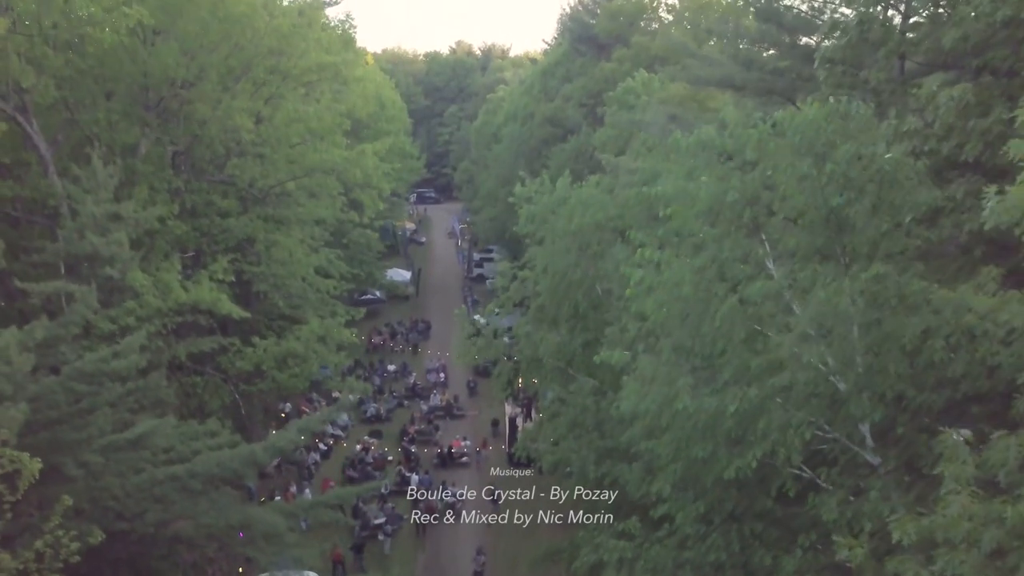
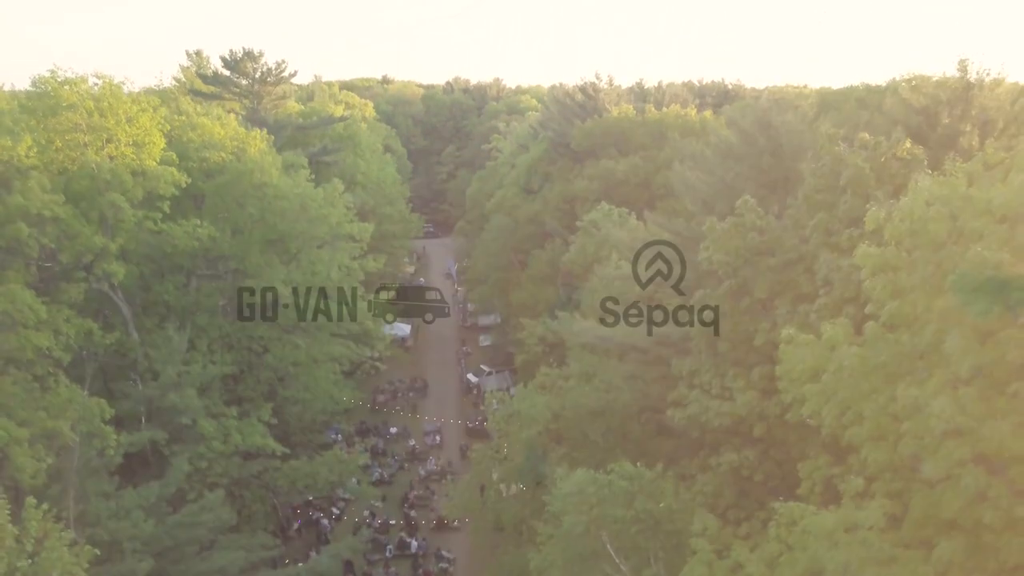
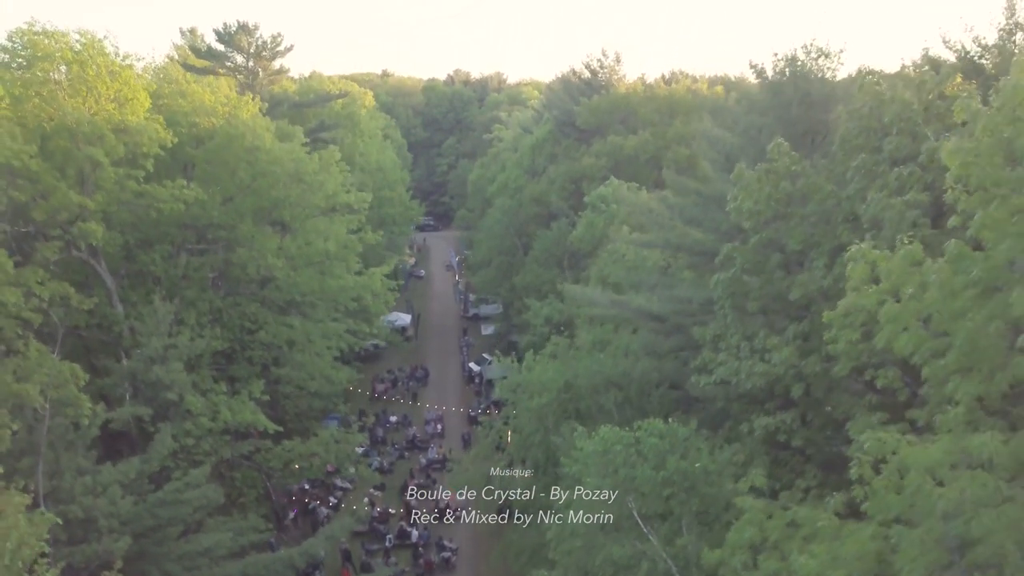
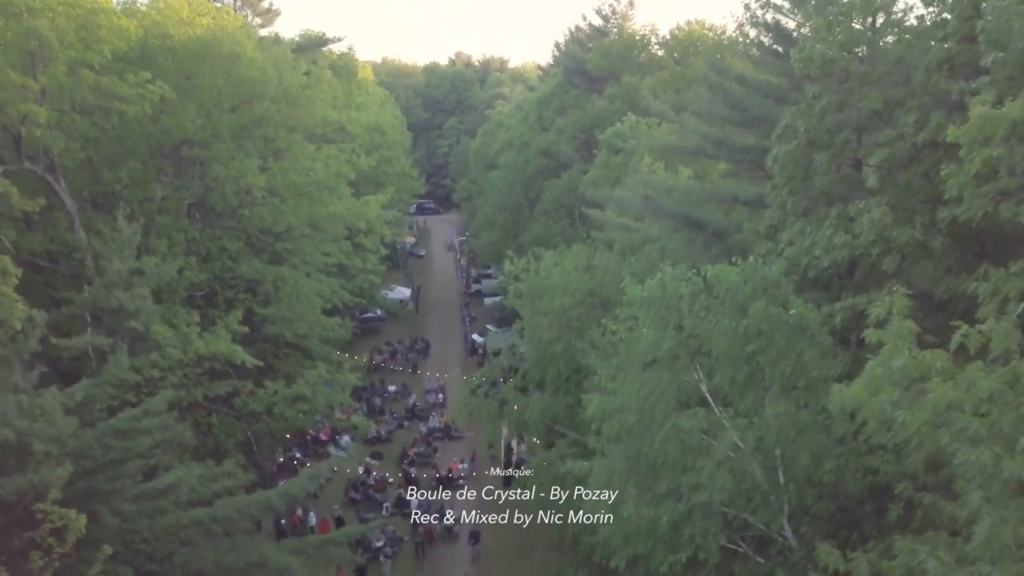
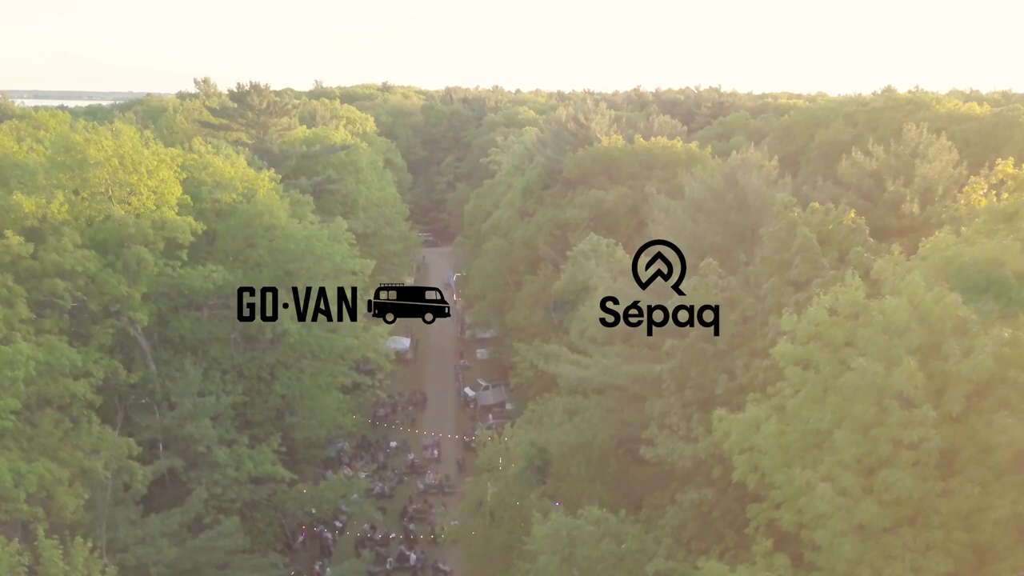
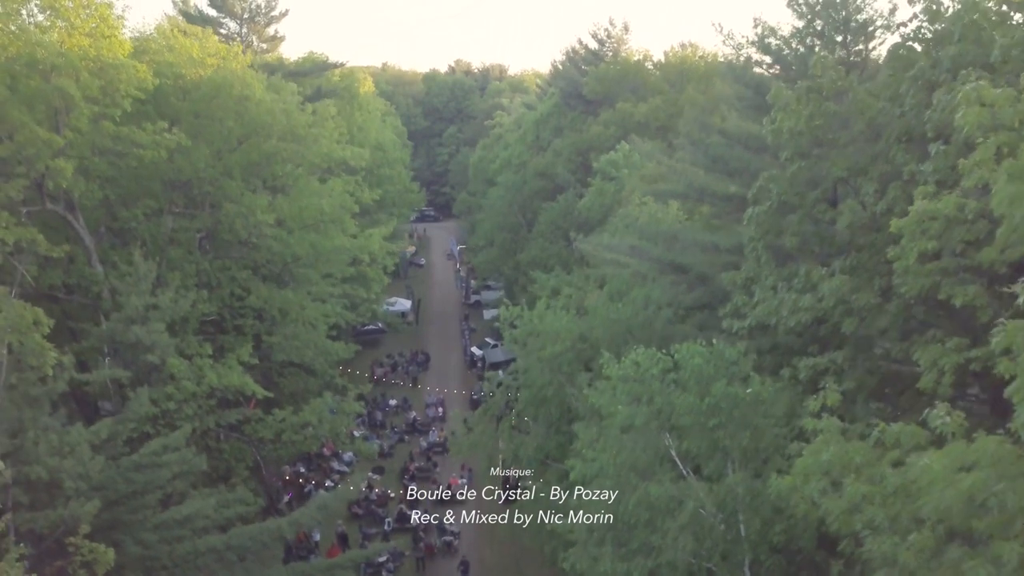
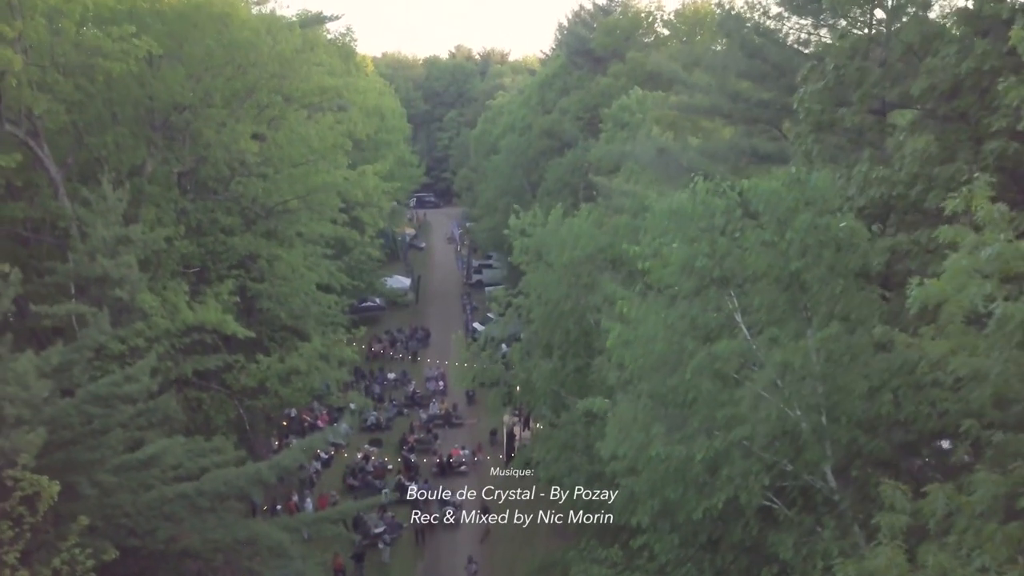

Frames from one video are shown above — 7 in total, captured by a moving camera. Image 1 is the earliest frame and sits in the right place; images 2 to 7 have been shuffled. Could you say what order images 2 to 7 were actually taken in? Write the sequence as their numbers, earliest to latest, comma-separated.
7, 4, 6, 3, 2, 5
